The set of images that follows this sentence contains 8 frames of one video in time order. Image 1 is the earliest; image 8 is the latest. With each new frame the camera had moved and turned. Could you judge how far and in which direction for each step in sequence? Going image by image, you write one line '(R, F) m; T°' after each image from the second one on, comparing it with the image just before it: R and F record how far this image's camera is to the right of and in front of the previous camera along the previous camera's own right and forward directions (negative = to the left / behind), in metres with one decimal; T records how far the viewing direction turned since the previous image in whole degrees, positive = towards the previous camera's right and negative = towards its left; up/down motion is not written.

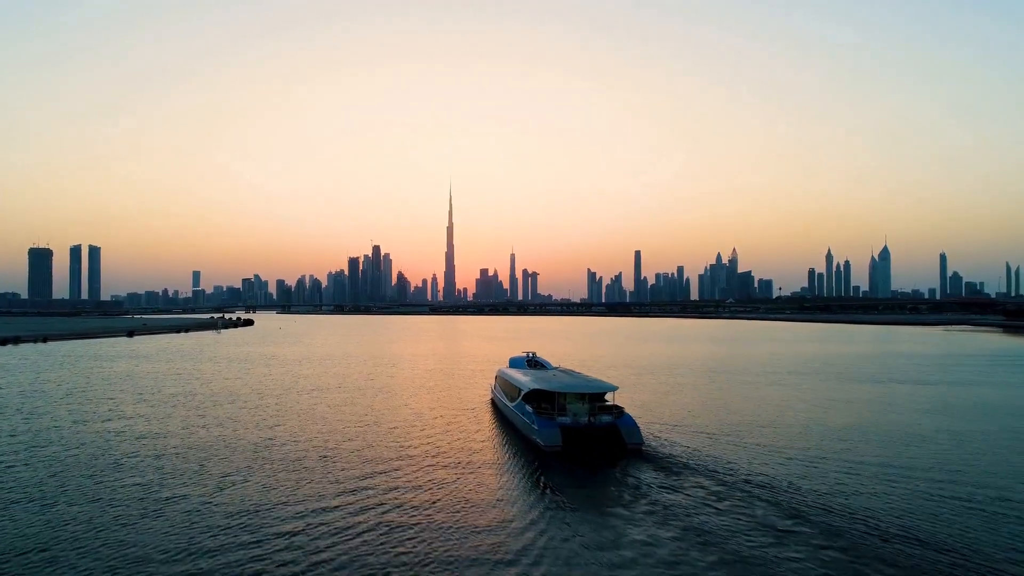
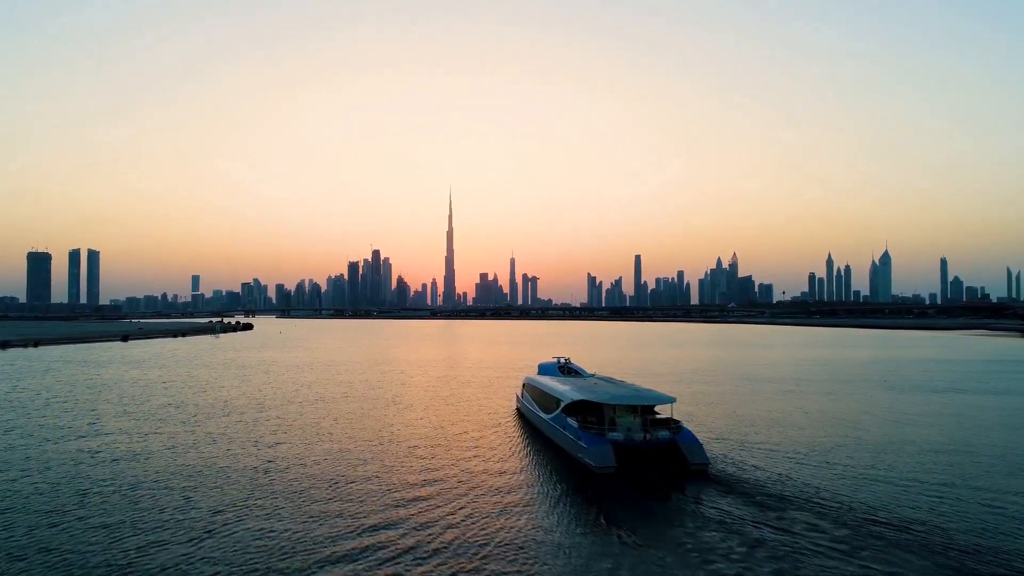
(-1.7, +4.5) m; 0°
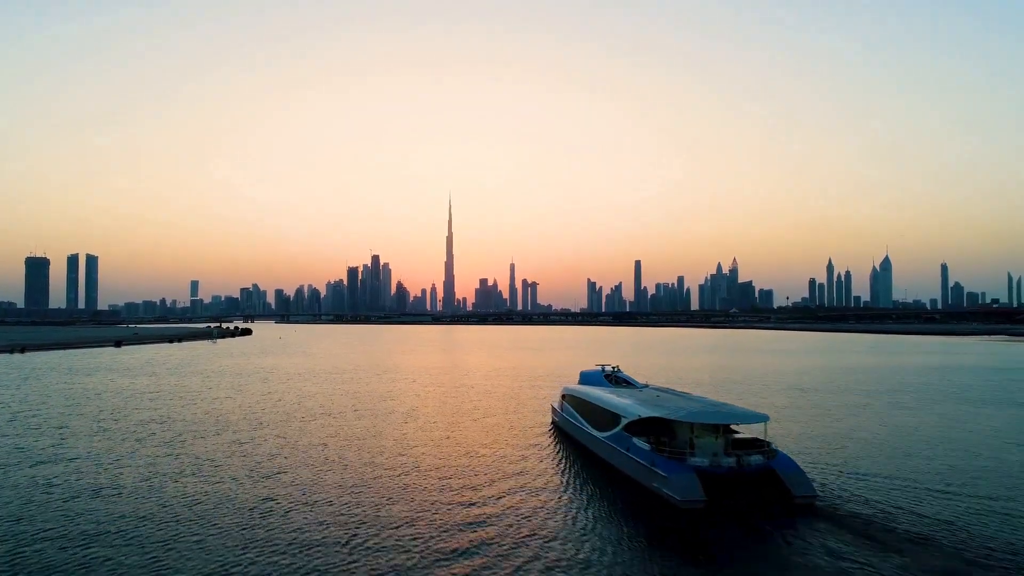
(-2.0, +5.2) m; 0°
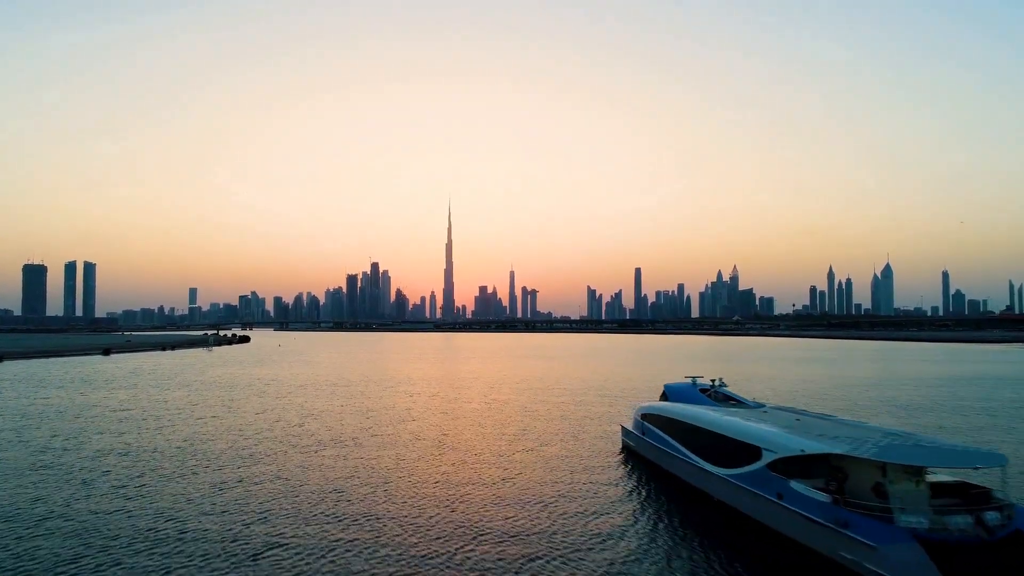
(-2.7, +7.5) m; 0°
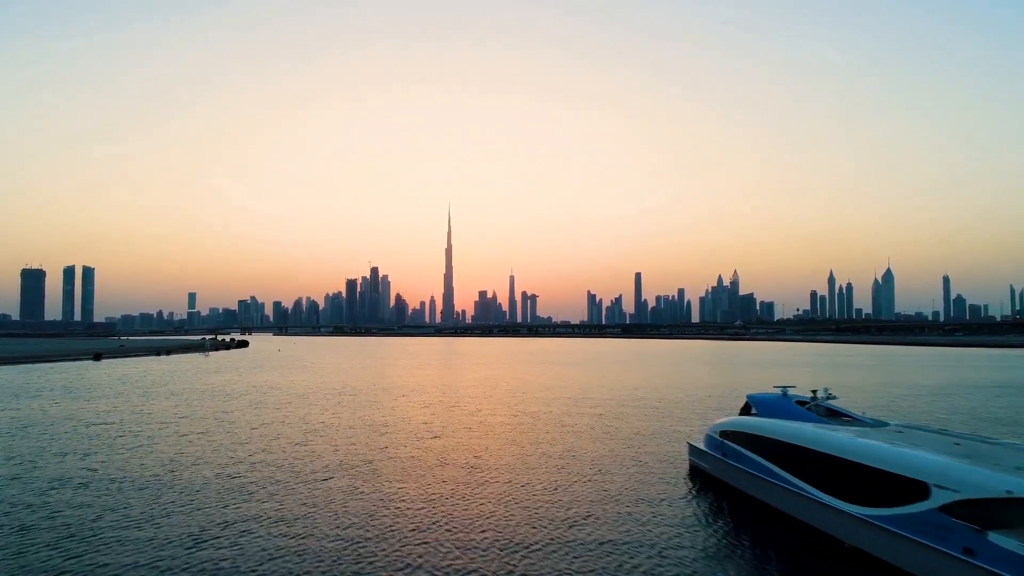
(-1.8, +4.9) m; 0°
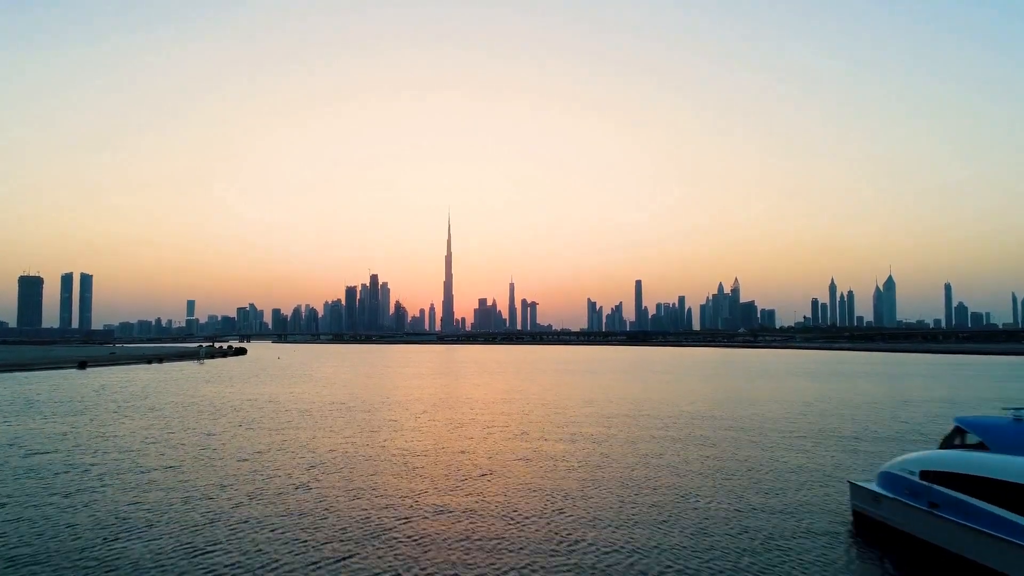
(-2.6, +7.4) m; 0°
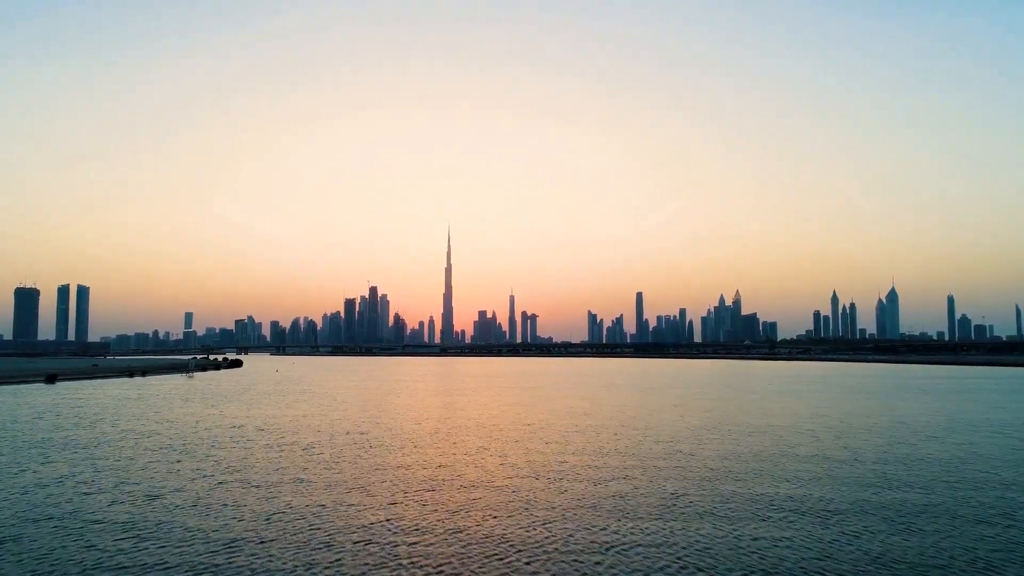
(-4.2, +12.5) m; 0°
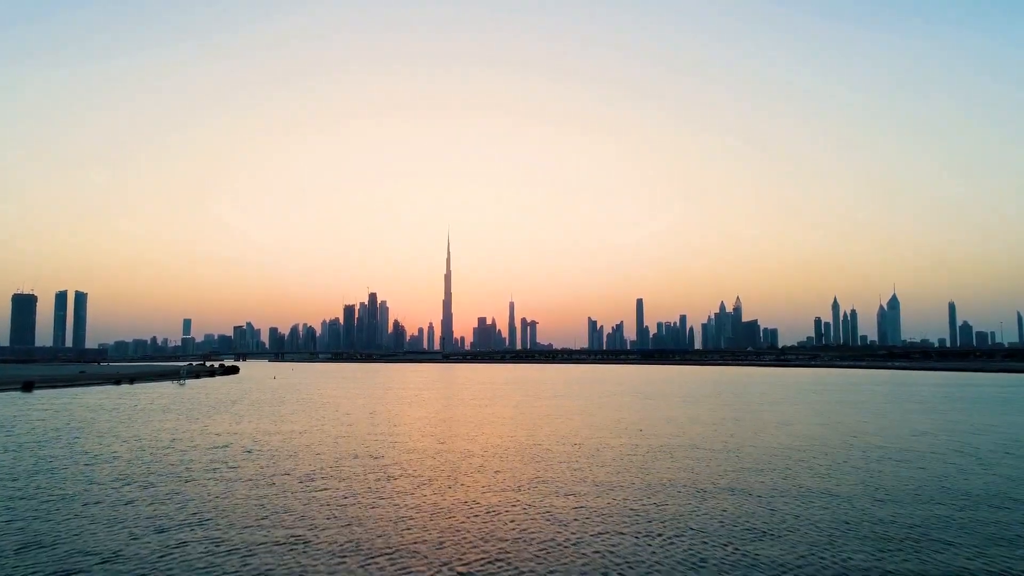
(-2.2, +7.0) m; 0°
